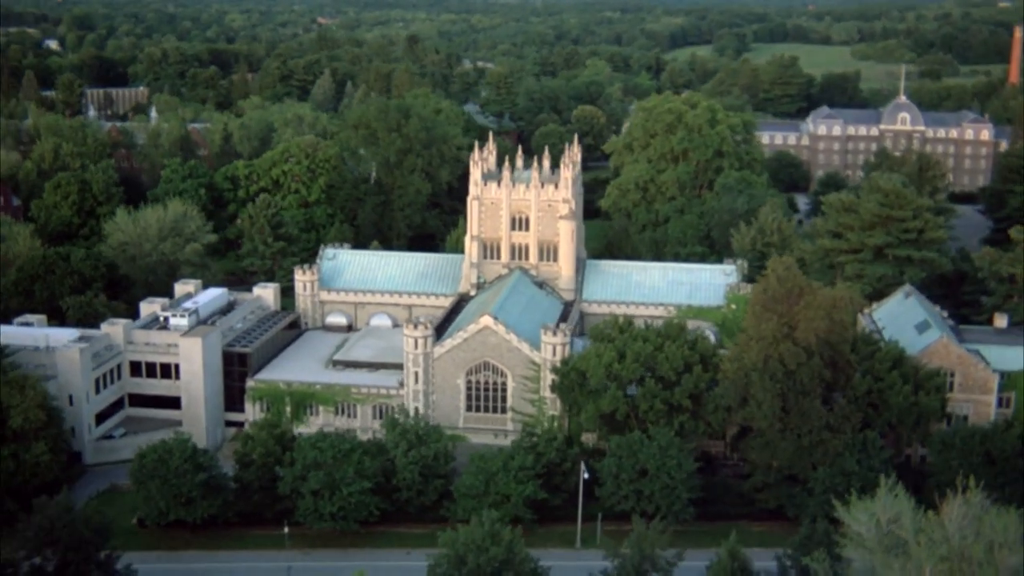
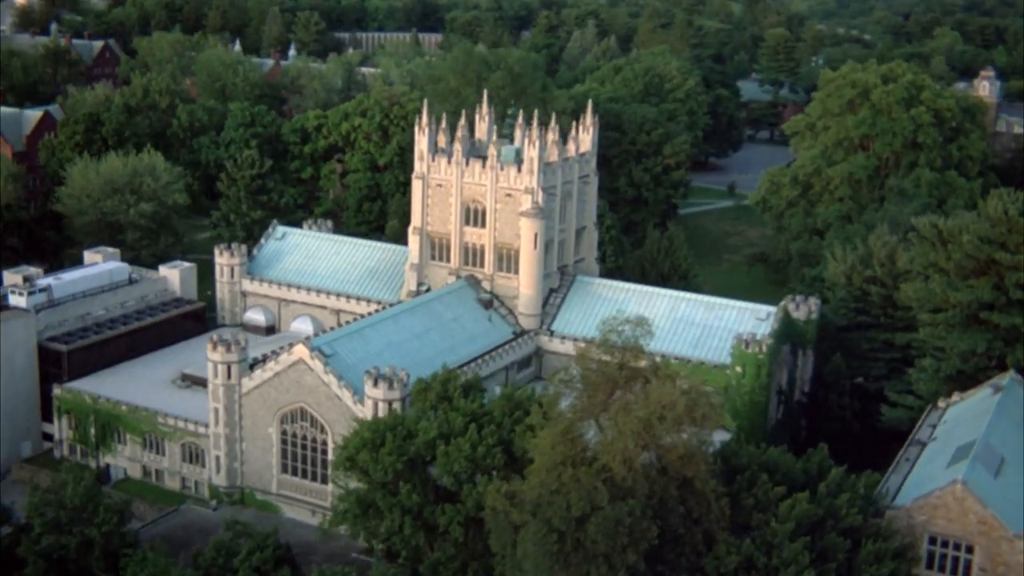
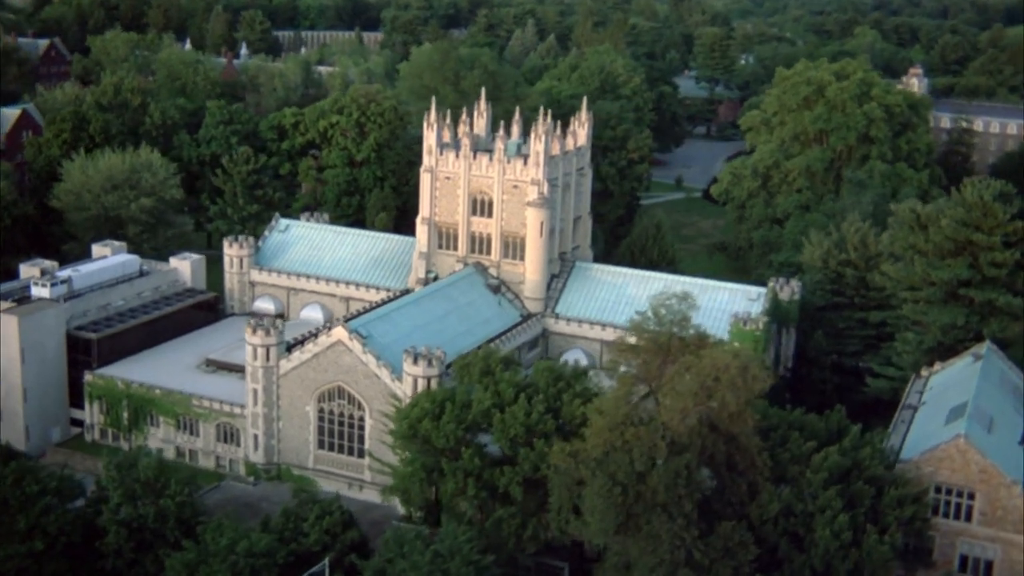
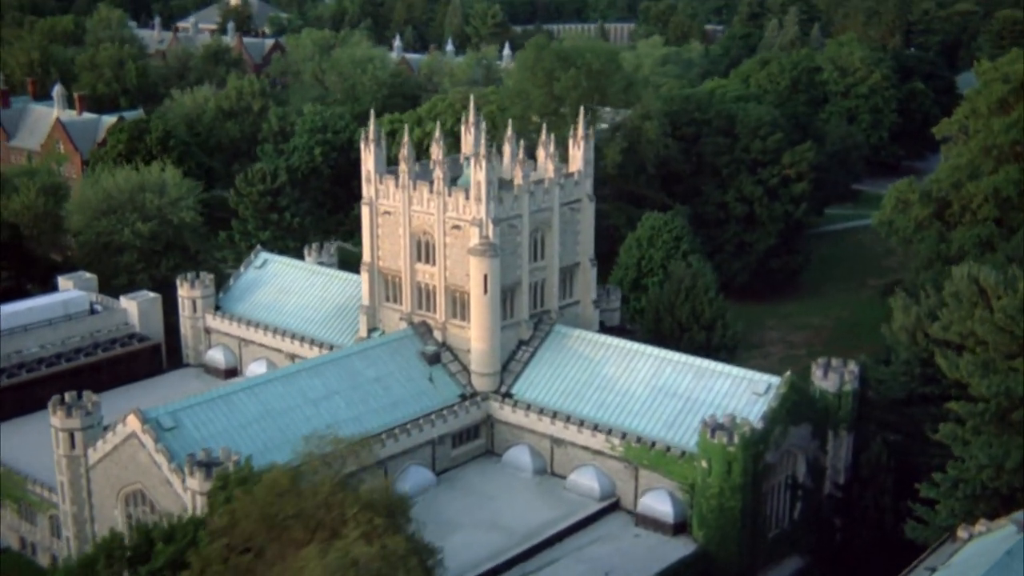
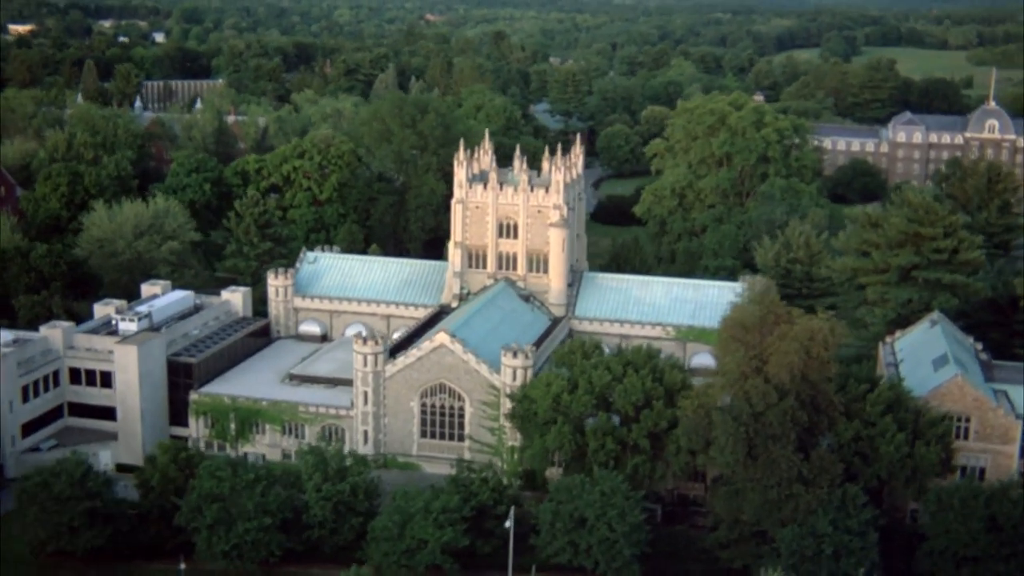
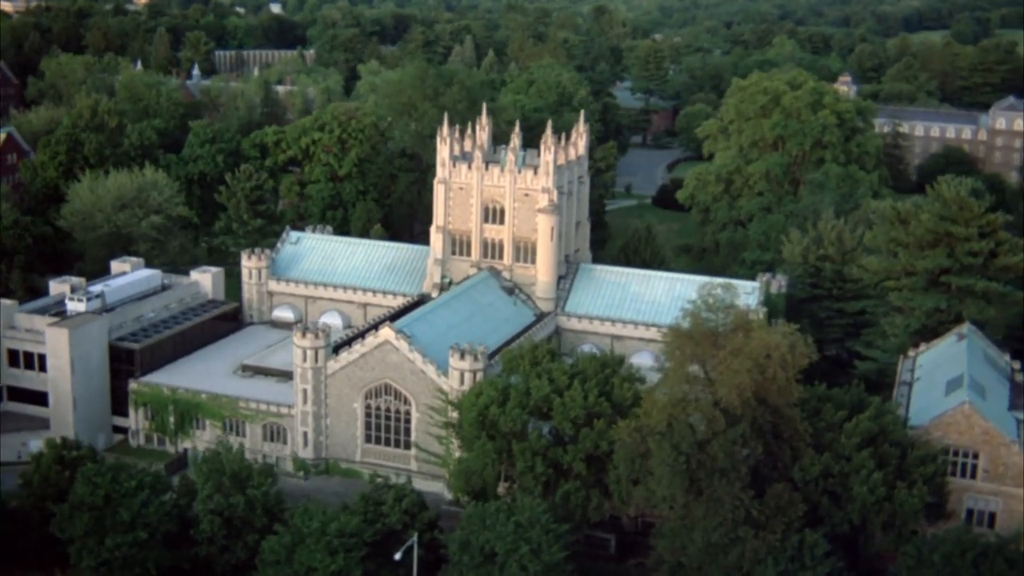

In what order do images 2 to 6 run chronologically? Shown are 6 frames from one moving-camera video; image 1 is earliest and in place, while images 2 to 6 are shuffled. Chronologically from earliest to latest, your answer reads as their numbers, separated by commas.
5, 6, 3, 2, 4
